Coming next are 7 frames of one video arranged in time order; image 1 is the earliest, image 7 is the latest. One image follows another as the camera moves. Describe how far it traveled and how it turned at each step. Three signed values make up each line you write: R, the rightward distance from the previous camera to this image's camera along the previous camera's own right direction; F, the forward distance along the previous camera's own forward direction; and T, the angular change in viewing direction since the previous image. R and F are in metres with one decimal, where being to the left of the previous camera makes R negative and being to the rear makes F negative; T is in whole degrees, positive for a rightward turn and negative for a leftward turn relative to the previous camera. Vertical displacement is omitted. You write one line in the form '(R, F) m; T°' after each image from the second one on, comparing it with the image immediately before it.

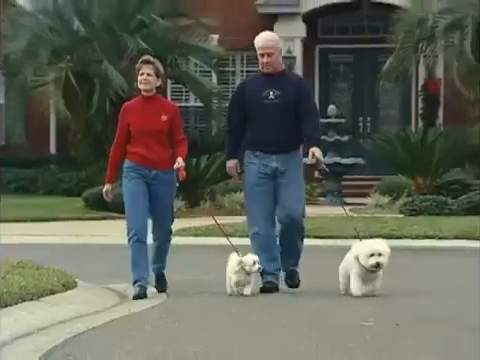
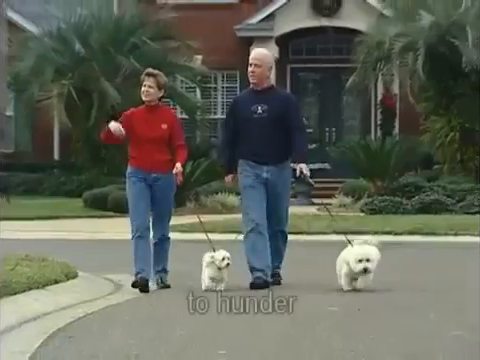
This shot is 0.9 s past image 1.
(-0.2, -2.2) m; +2°
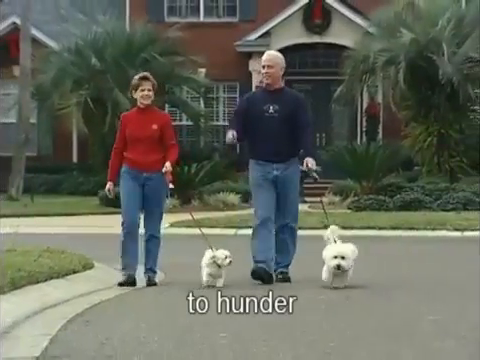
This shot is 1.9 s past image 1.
(-0.1, -2.0) m; 0°
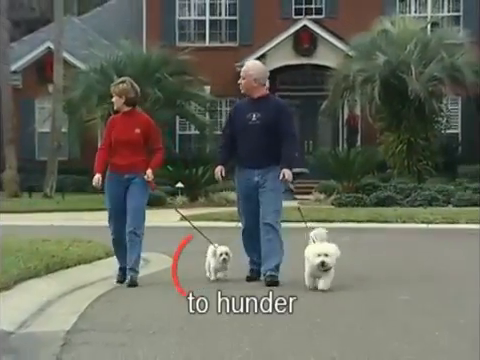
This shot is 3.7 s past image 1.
(0.0, -3.5) m; 0°
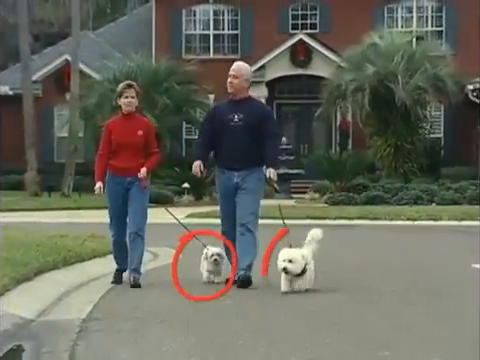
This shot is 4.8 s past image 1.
(0.0, -2.1) m; 0°
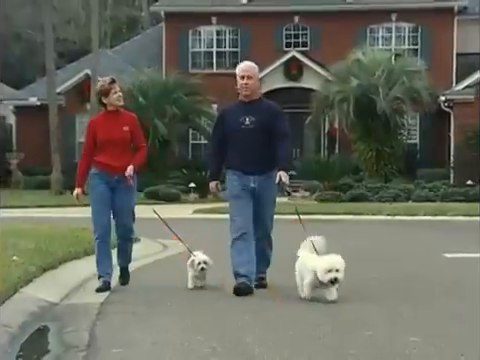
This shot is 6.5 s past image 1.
(+0.2, -3.3) m; 0°
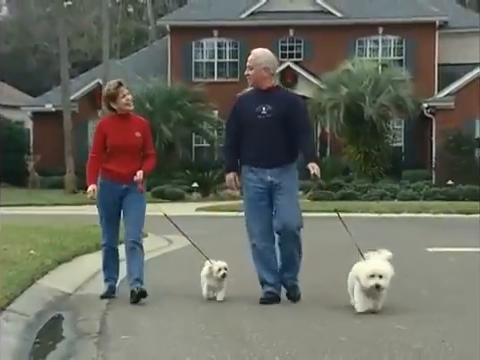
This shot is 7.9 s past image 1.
(+0.1, -2.4) m; 0°
